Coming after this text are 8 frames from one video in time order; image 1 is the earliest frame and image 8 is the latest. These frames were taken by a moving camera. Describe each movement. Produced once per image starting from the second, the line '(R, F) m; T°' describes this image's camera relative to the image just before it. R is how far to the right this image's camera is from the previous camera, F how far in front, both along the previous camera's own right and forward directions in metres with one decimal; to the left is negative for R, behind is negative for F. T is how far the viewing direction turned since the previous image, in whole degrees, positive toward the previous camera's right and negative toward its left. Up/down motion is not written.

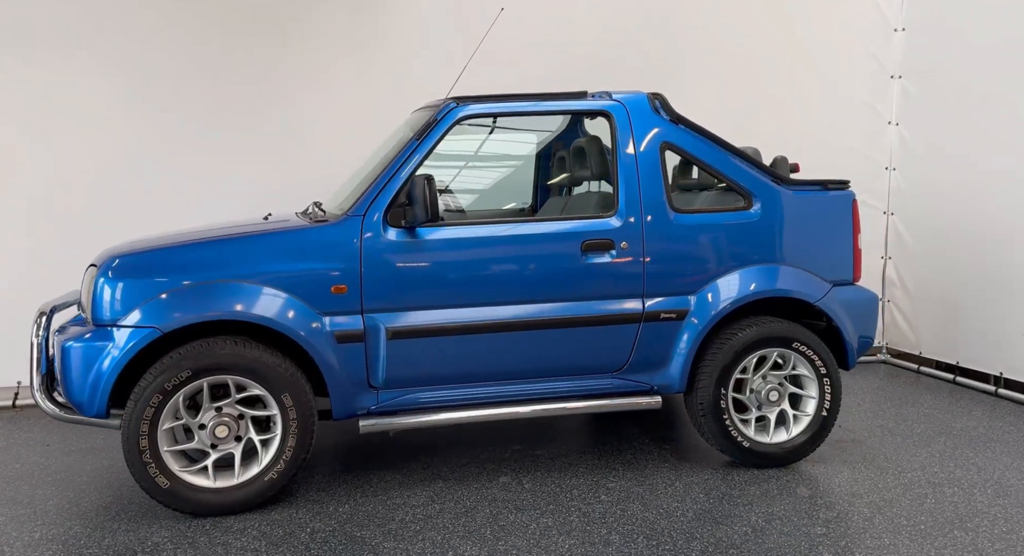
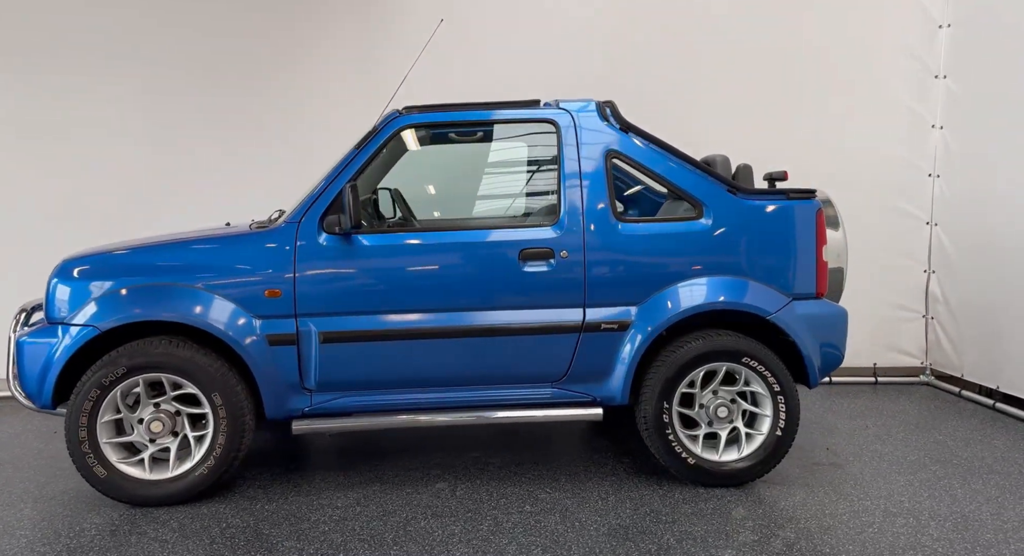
(+0.7, 0.0) m; -8°
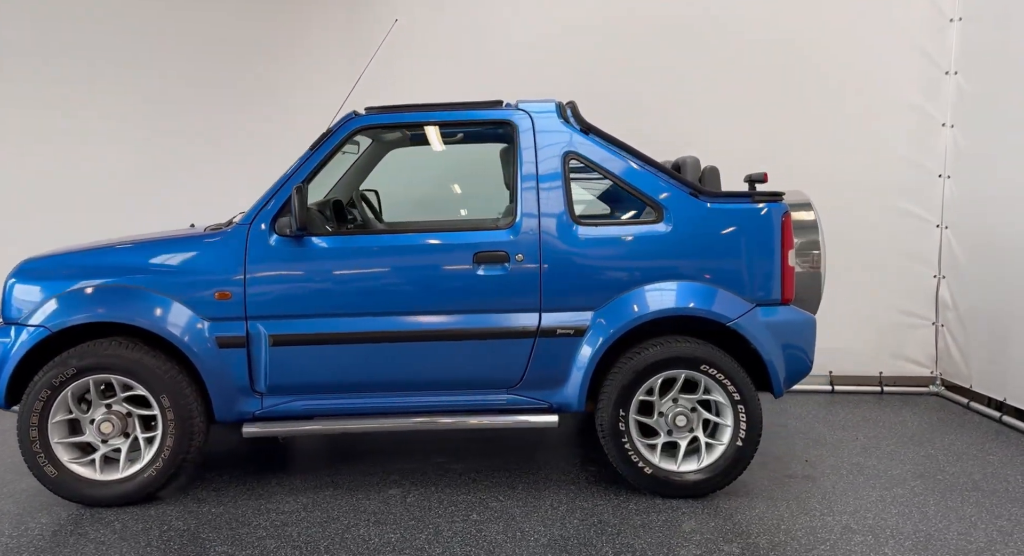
(+0.4, +0.1) m; -3°
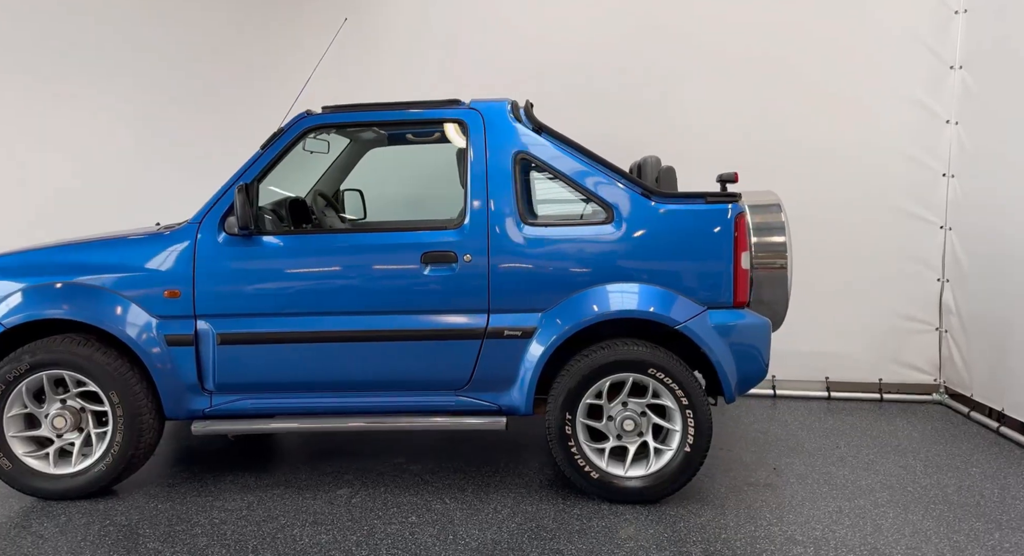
(+0.4, 0.0) m; -3°
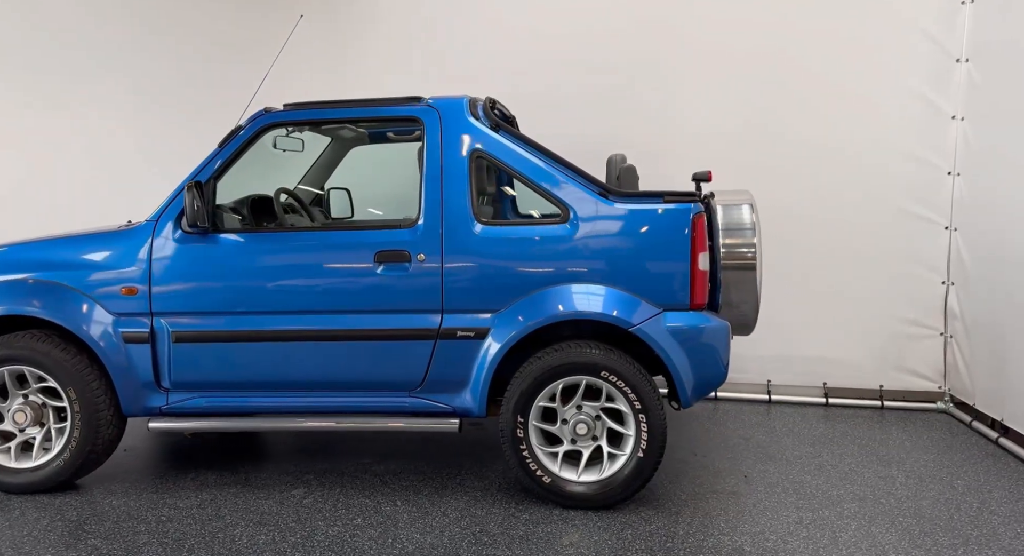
(+0.4, +0.1) m; -3°
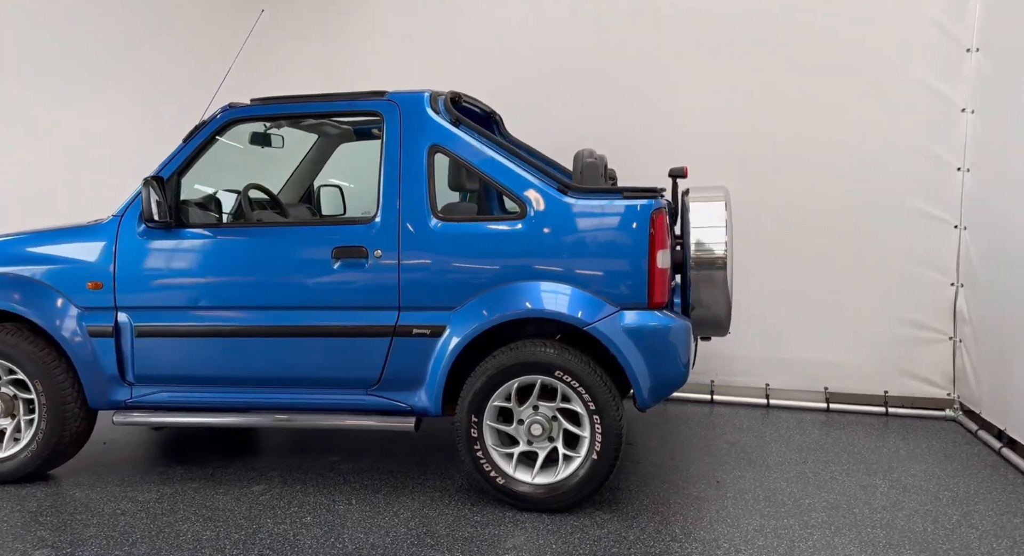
(+0.4, +0.1) m; -3°
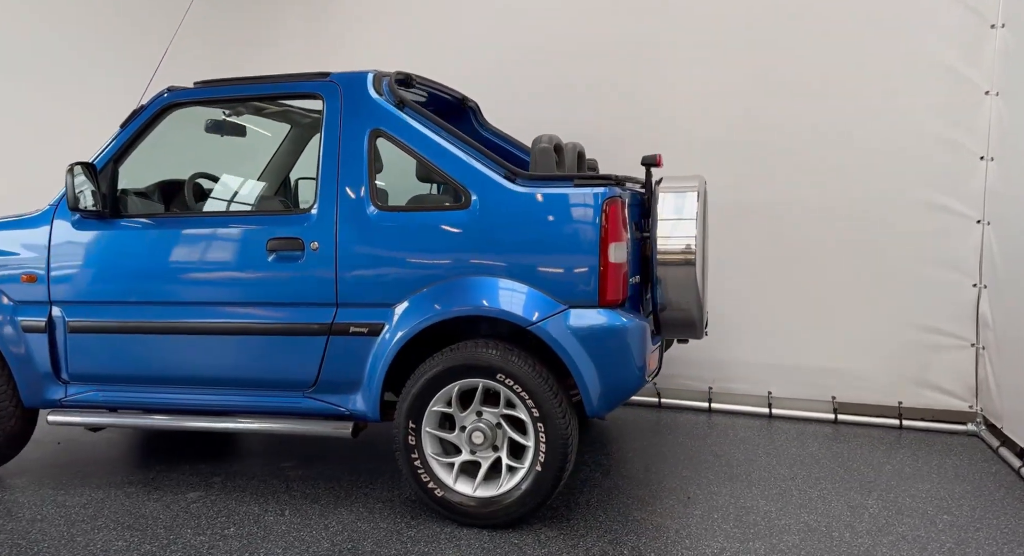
(+0.4, +0.3) m; -3°
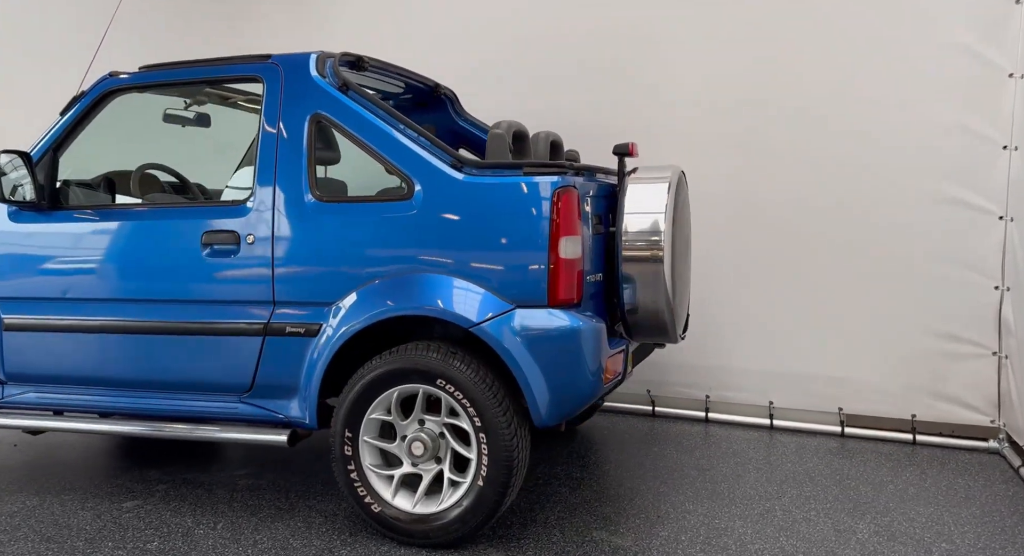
(+0.3, +0.2) m; -3°
